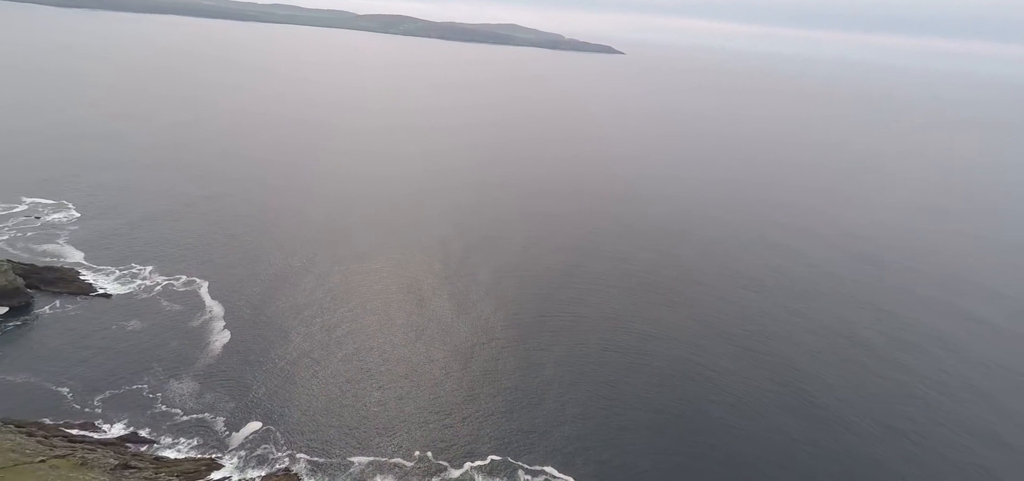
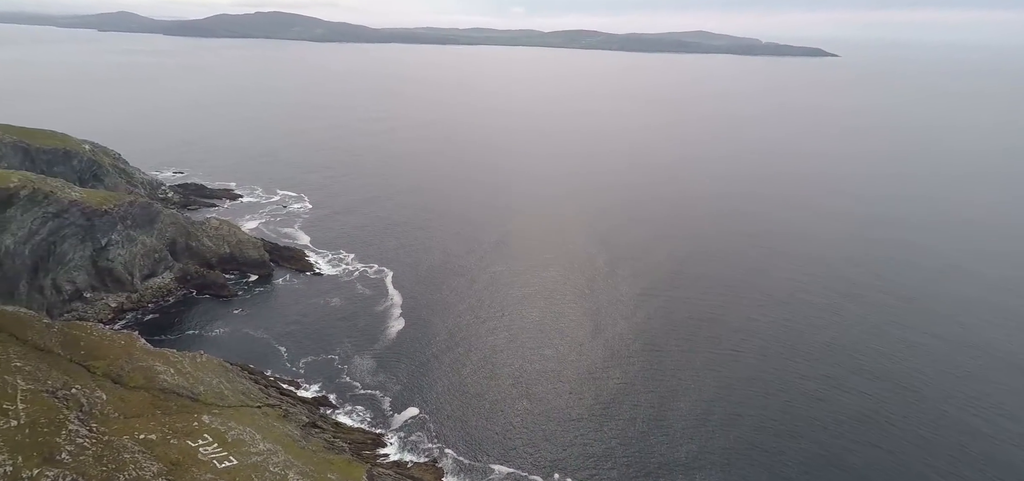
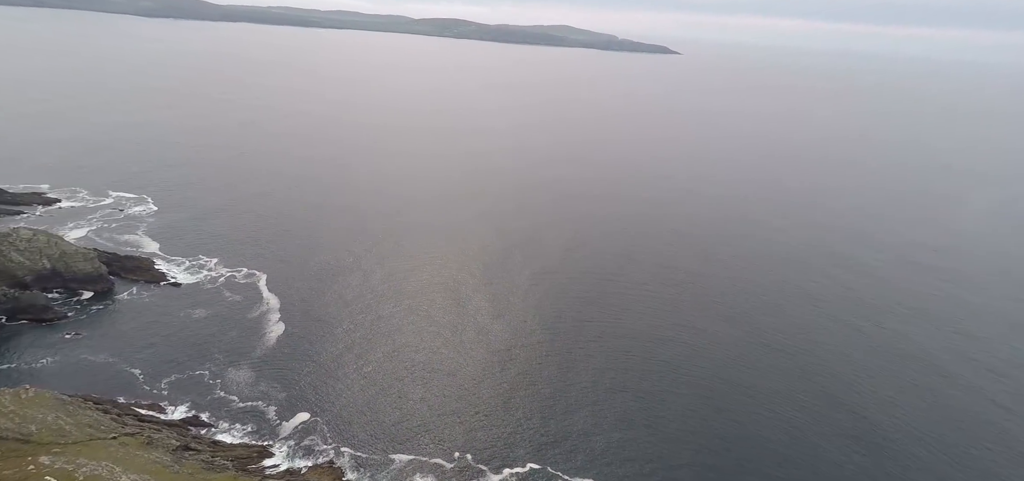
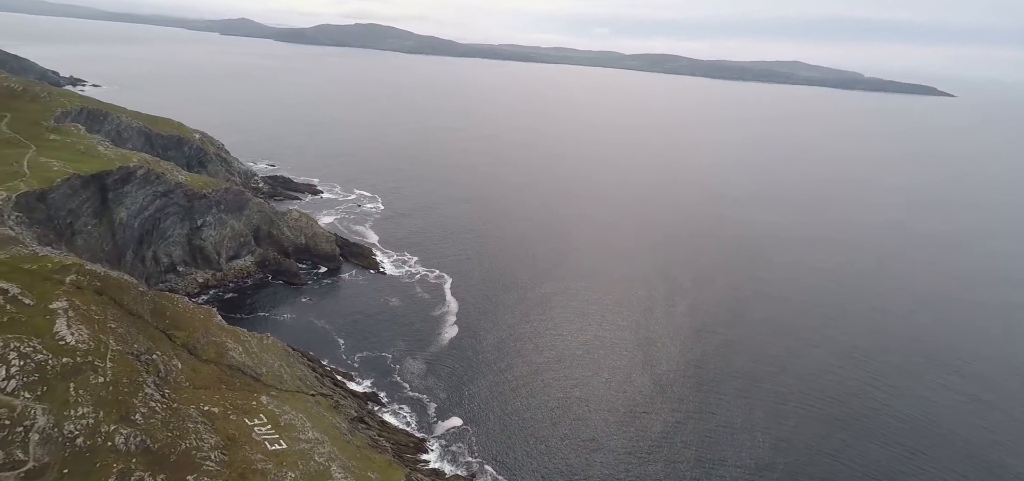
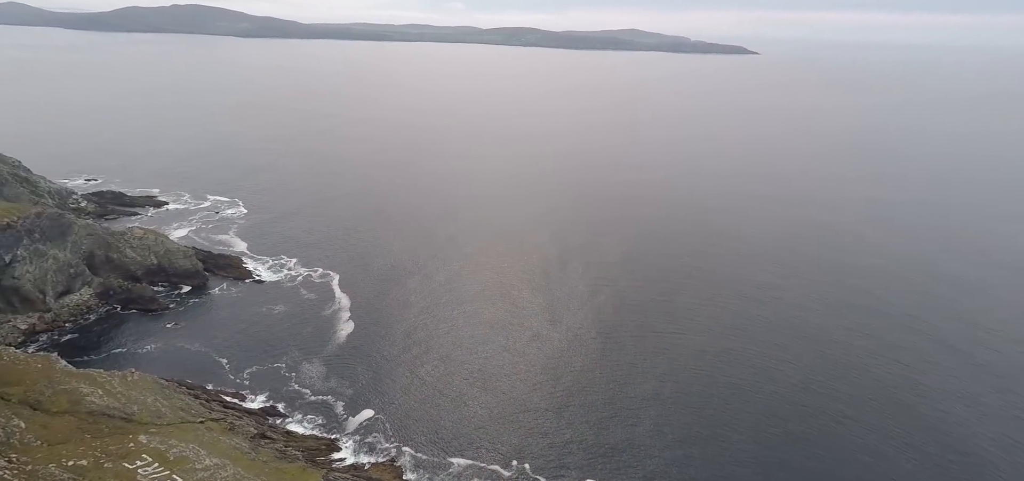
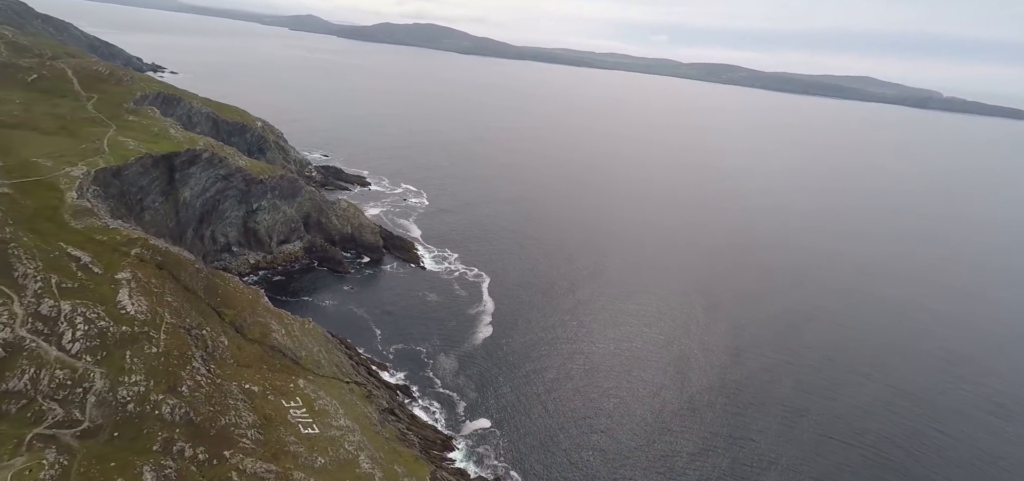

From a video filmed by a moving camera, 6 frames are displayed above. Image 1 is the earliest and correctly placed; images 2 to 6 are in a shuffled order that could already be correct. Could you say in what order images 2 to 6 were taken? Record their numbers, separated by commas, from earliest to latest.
3, 5, 2, 4, 6
